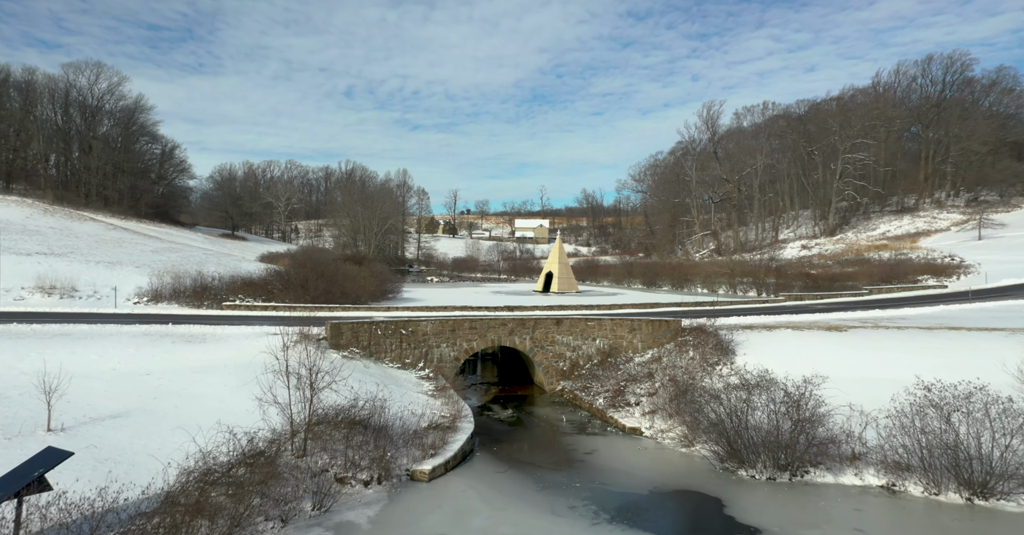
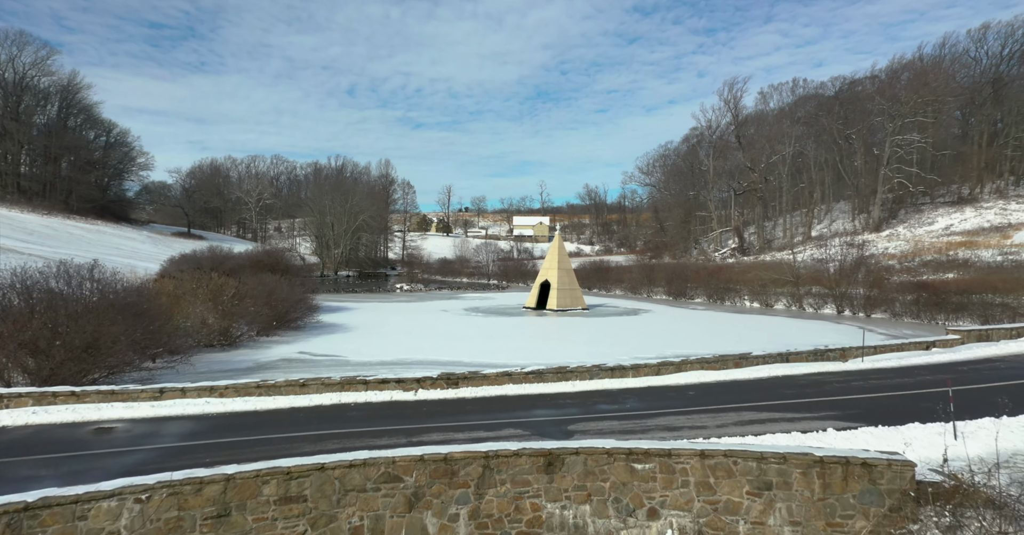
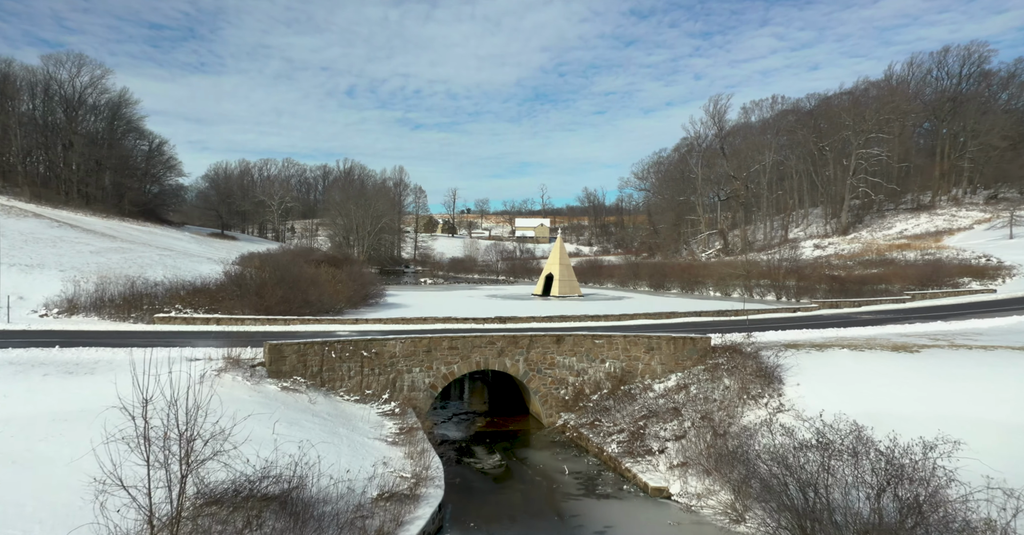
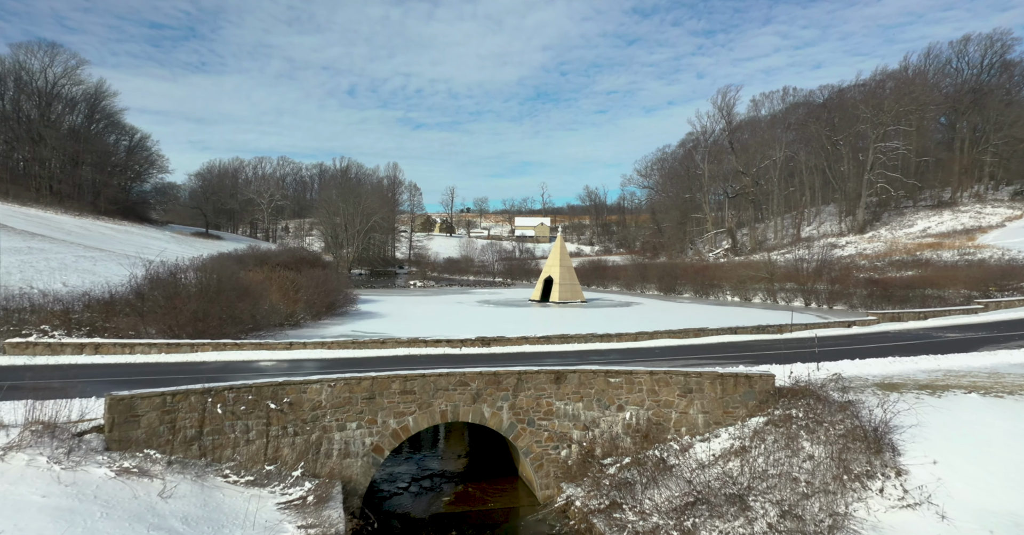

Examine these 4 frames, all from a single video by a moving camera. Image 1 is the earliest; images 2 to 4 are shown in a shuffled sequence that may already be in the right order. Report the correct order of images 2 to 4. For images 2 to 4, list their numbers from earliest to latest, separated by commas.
3, 4, 2
